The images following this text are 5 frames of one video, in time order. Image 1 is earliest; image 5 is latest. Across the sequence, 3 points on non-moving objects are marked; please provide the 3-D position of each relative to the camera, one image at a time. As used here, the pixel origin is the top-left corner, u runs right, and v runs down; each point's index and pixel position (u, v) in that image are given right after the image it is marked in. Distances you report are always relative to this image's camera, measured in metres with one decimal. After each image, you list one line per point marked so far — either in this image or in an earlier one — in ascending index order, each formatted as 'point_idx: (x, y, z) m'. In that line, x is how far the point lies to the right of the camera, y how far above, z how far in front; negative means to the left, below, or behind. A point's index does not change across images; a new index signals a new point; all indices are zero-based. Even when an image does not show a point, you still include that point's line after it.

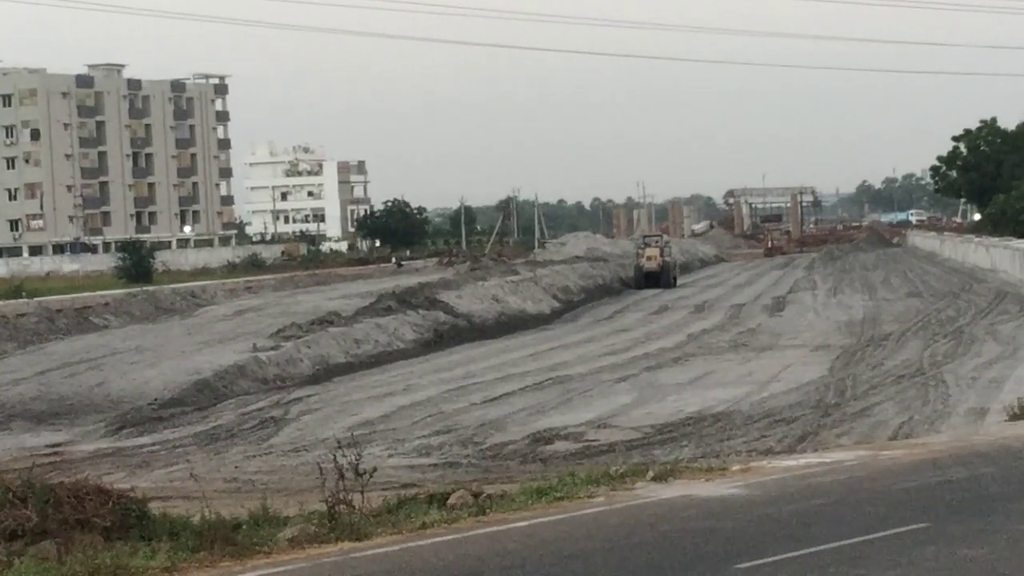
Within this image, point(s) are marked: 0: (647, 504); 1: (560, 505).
0: (+1.3, -2.0, +19.5) m
1: (+0.5, -2.0, +19.8) m
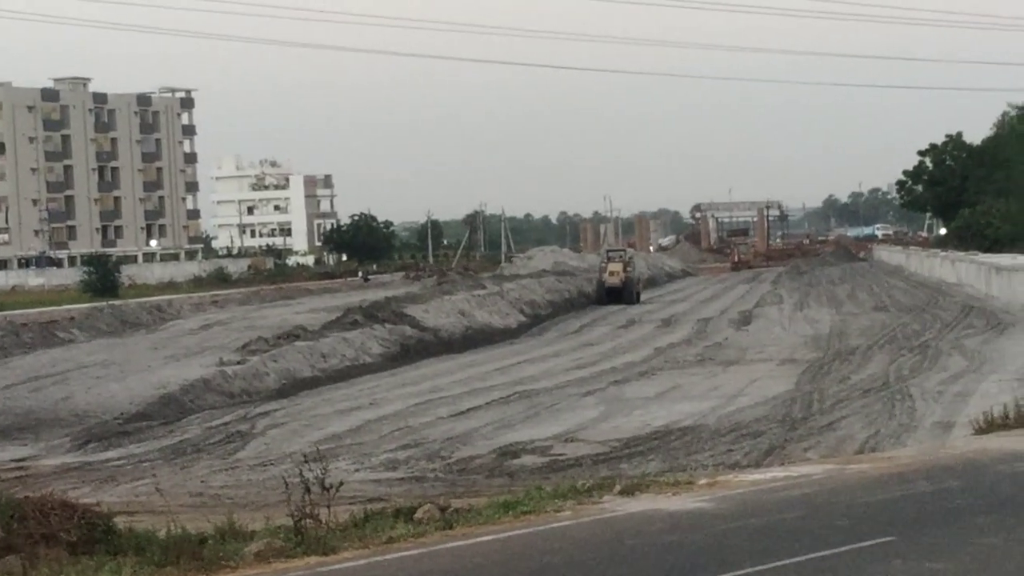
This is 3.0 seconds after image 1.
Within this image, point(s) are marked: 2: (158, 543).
0: (+1.0, -2.1, +19.5) m
1: (+0.2, -2.1, +19.8) m
2: (-2.9, -2.1, +17.5) m
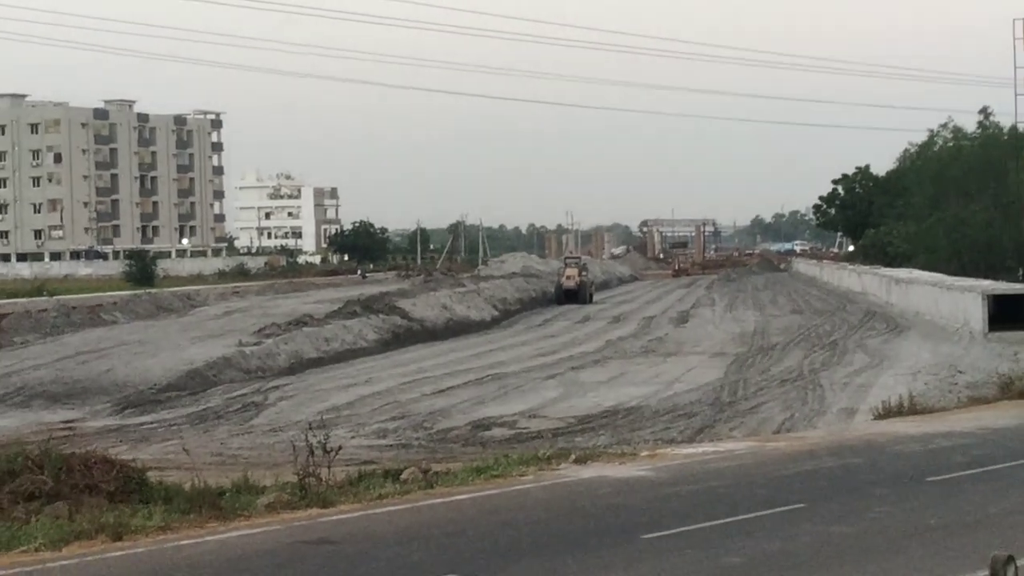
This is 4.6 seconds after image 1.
0: (+0.6, -2.1, +23.5) m
1: (-0.2, -2.1, +23.8) m
2: (-3.3, -2.1, +21.5) m
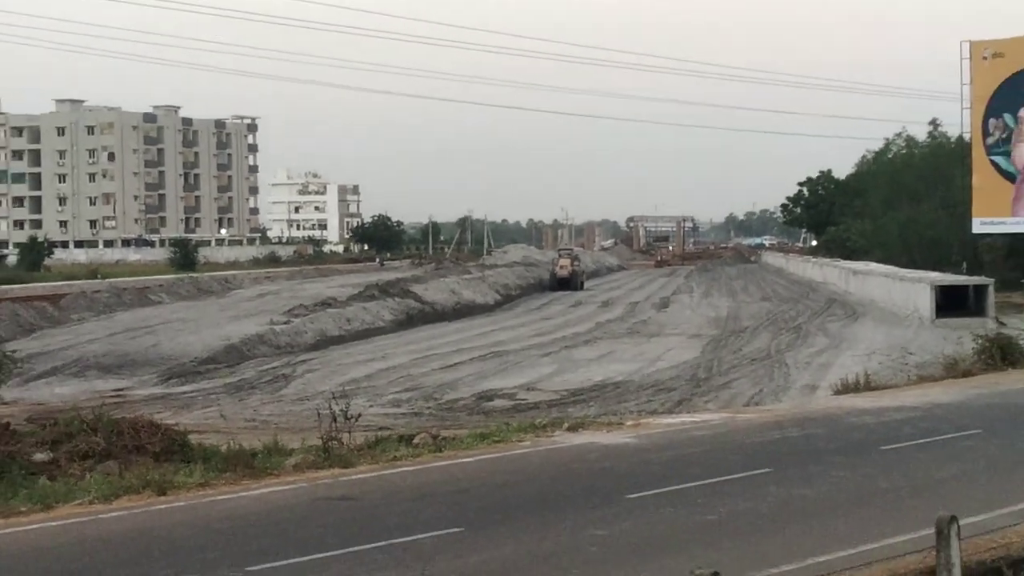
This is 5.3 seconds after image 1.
0: (+0.6, -2.0, +26.8) m
1: (-0.2, -2.0, +27.1) m
2: (-3.3, -2.0, +24.8) m
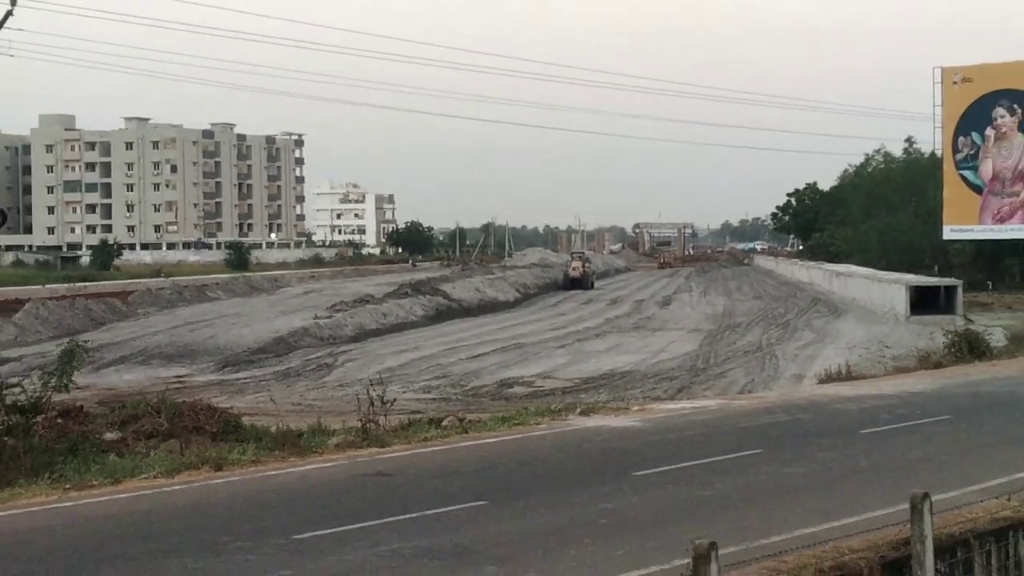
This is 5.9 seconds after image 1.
0: (+0.8, -2.0, +30.2) m
1: (0.0, -2.0, +30.5) m
2: (-3.1, -2.0, +28.3) m
